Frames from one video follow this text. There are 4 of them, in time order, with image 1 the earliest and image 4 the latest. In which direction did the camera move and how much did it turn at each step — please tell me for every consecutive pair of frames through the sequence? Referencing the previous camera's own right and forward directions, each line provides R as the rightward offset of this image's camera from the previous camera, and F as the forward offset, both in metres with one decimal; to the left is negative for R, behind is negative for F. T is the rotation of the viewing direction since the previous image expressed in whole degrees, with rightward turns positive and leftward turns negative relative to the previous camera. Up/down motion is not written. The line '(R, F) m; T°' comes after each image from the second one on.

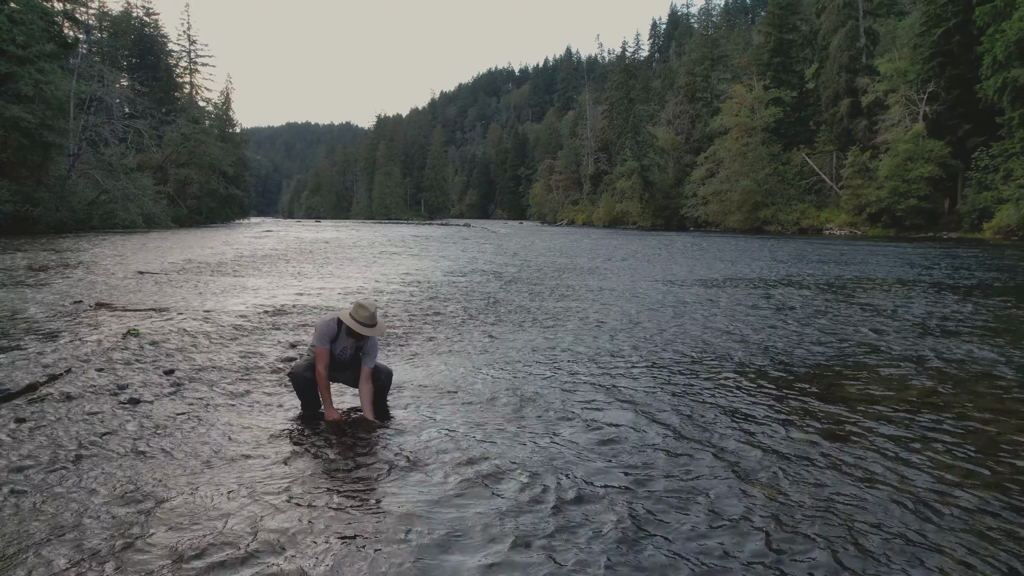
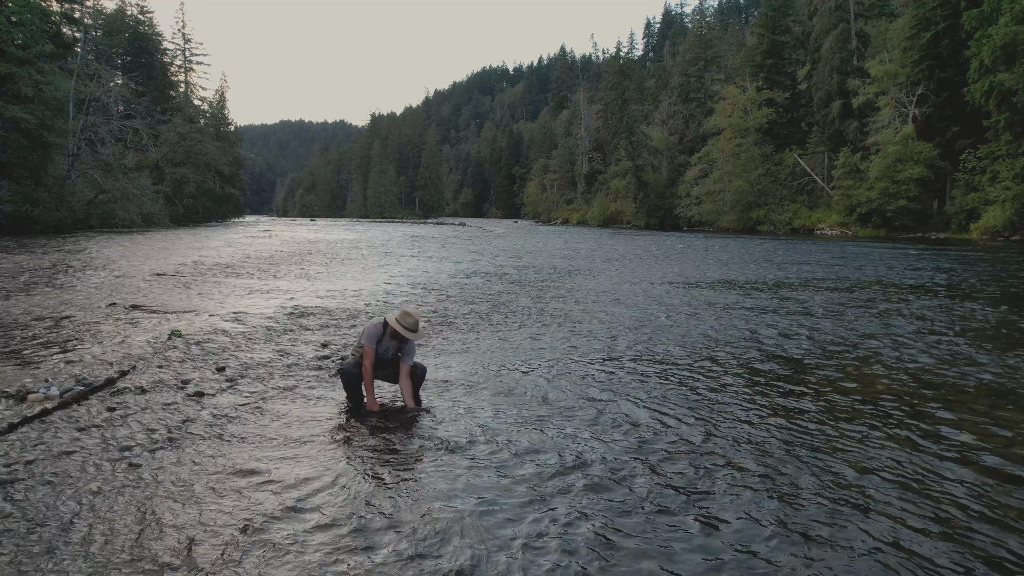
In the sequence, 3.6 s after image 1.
(-0.2, -0.8) m; +1°
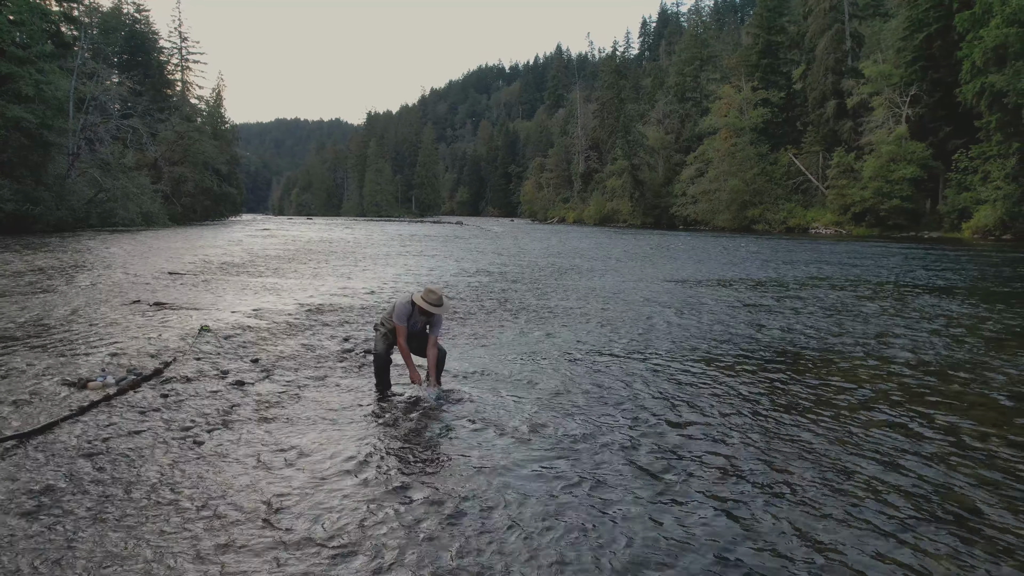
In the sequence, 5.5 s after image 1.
(-0.2, -0.5) m; 0°
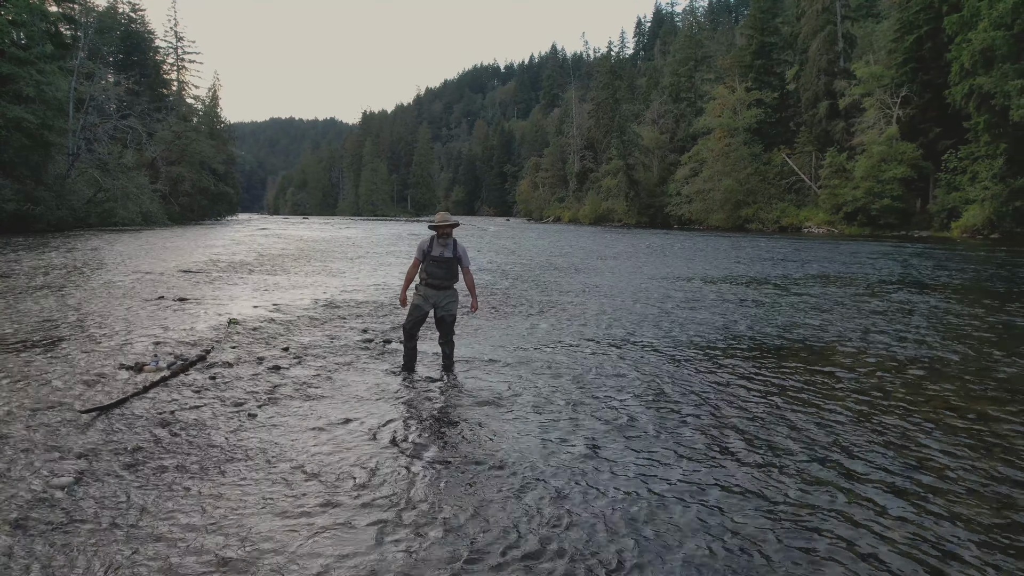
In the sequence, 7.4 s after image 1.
(-0.2, -0.7) m; 0°
